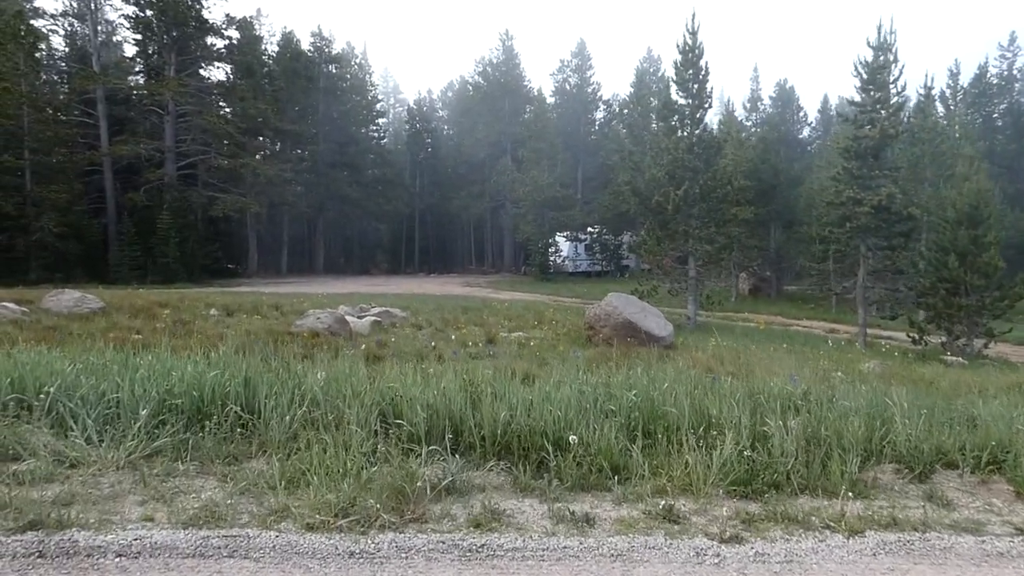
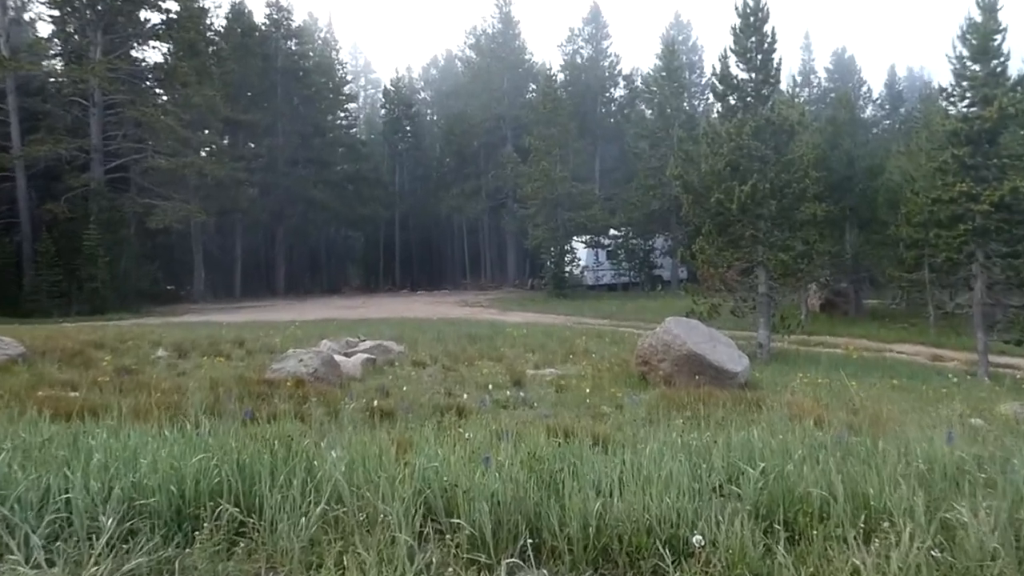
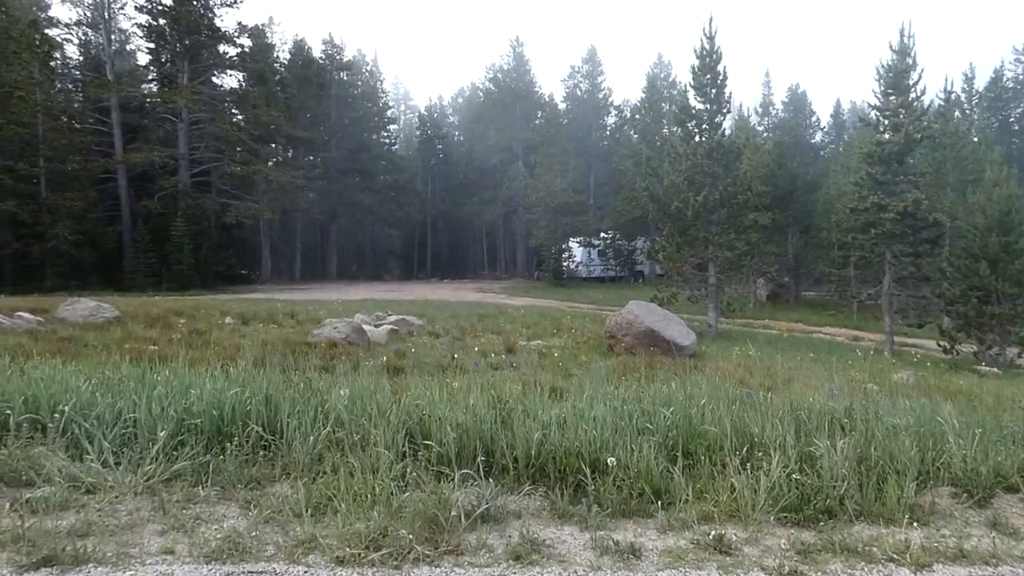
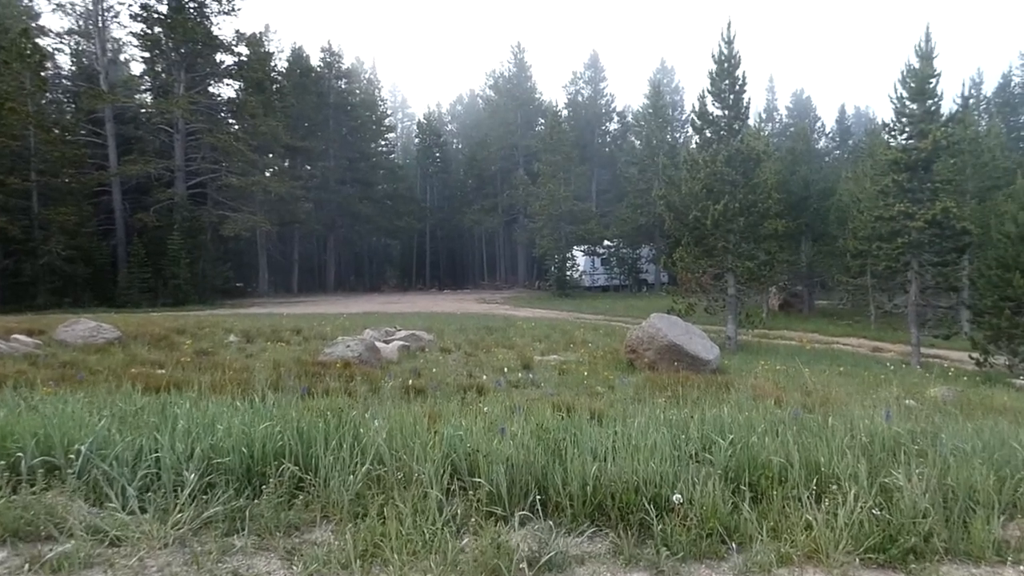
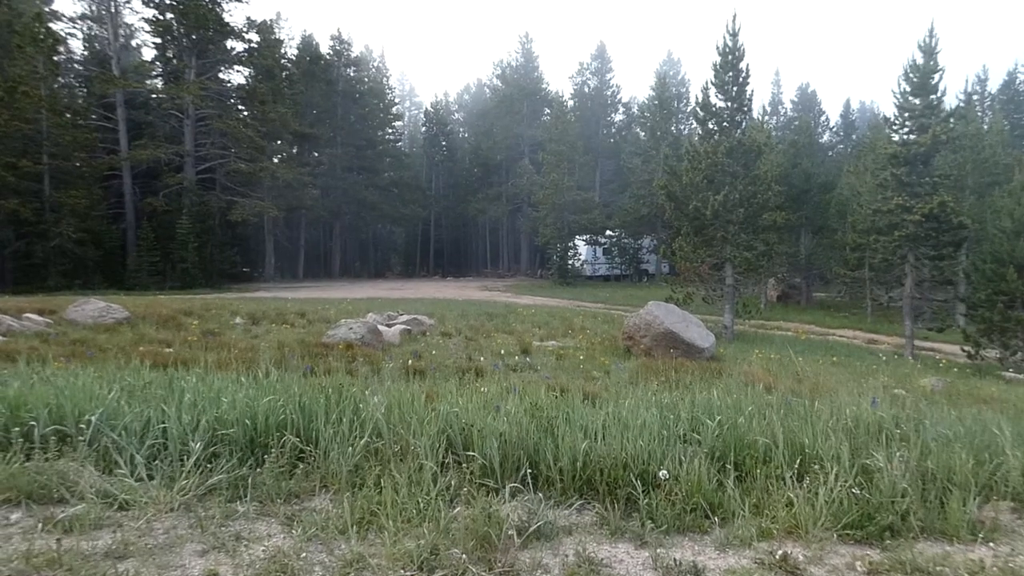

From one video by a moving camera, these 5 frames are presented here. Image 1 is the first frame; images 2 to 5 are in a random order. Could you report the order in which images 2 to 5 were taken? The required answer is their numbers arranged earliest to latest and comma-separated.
3, 5, 4, 2
